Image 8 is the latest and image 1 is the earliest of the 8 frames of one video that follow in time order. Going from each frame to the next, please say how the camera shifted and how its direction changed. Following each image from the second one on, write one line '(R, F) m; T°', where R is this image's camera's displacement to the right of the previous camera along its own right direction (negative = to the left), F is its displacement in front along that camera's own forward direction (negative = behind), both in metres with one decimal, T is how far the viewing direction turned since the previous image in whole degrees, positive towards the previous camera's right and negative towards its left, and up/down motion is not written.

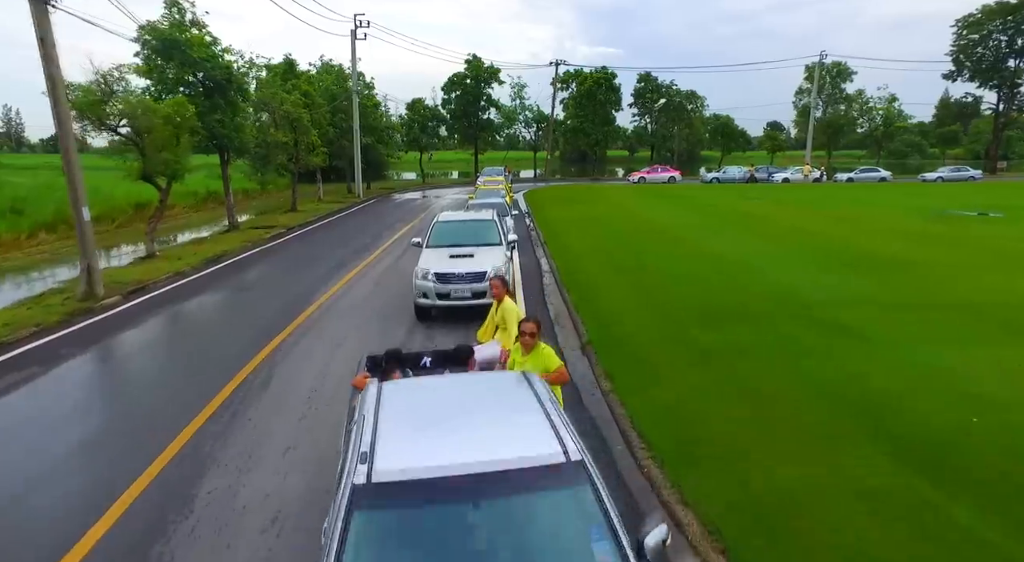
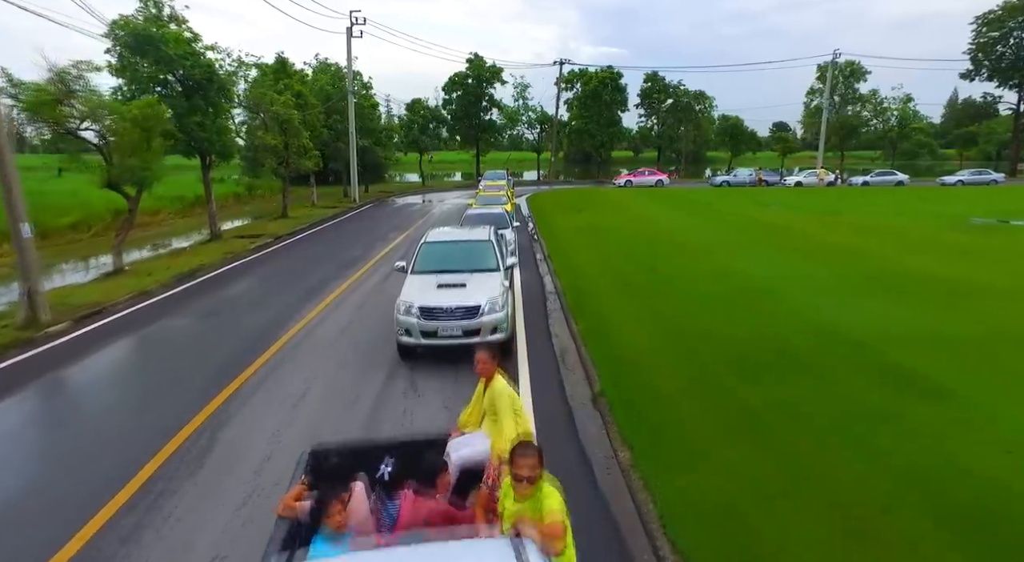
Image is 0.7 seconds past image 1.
(+0.1, +1.4) m; 0°
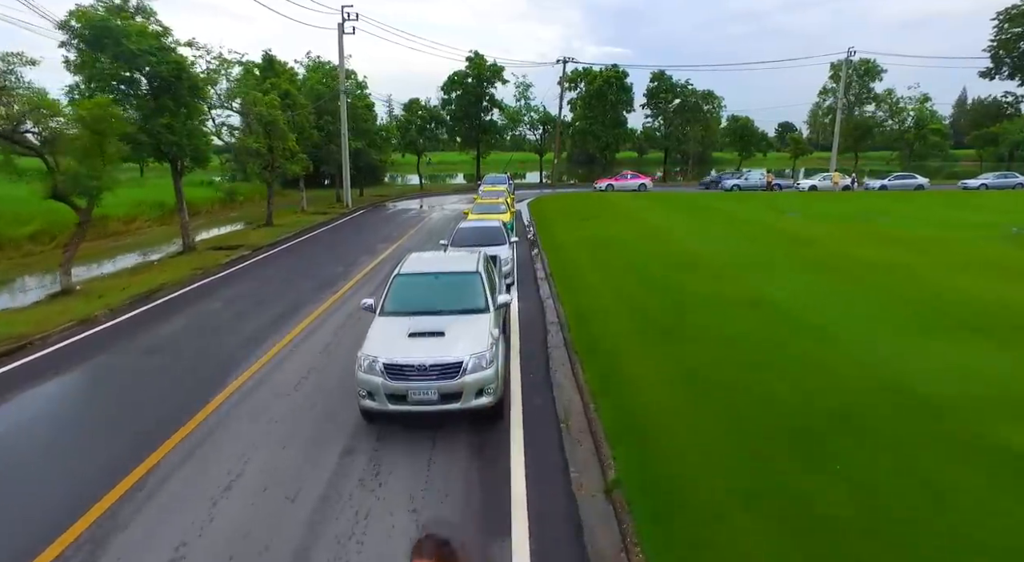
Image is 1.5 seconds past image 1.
(+0.1, +1.7) m; 0°
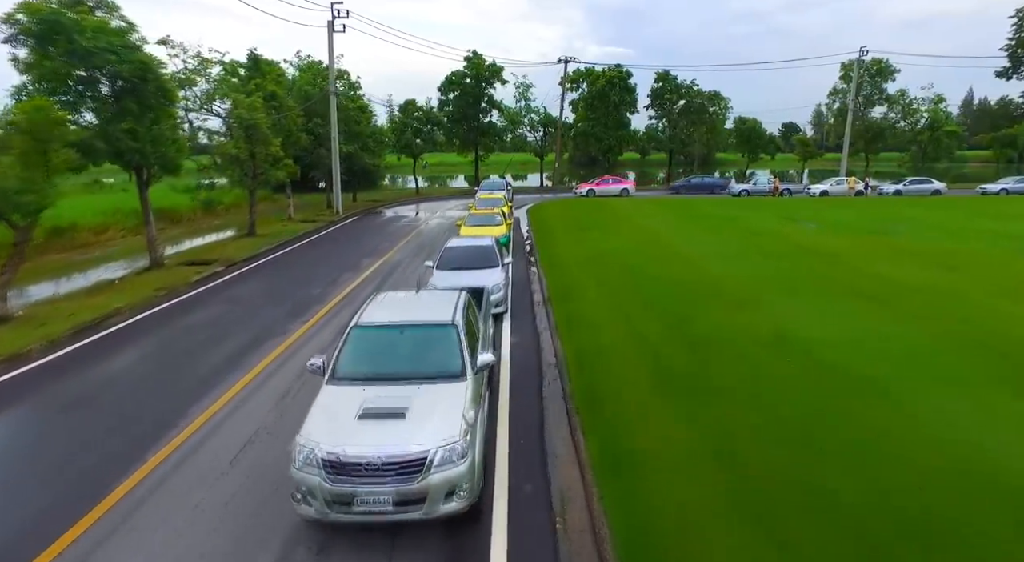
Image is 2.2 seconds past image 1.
(+0.2, +1.5) m; 0°
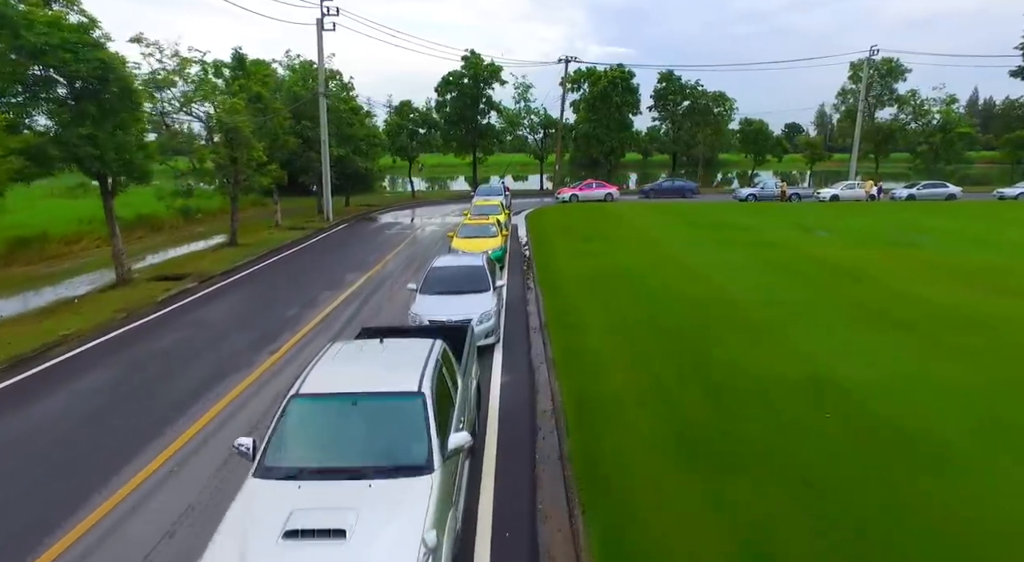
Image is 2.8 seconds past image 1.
(+0.2, +1.3) m; 0°
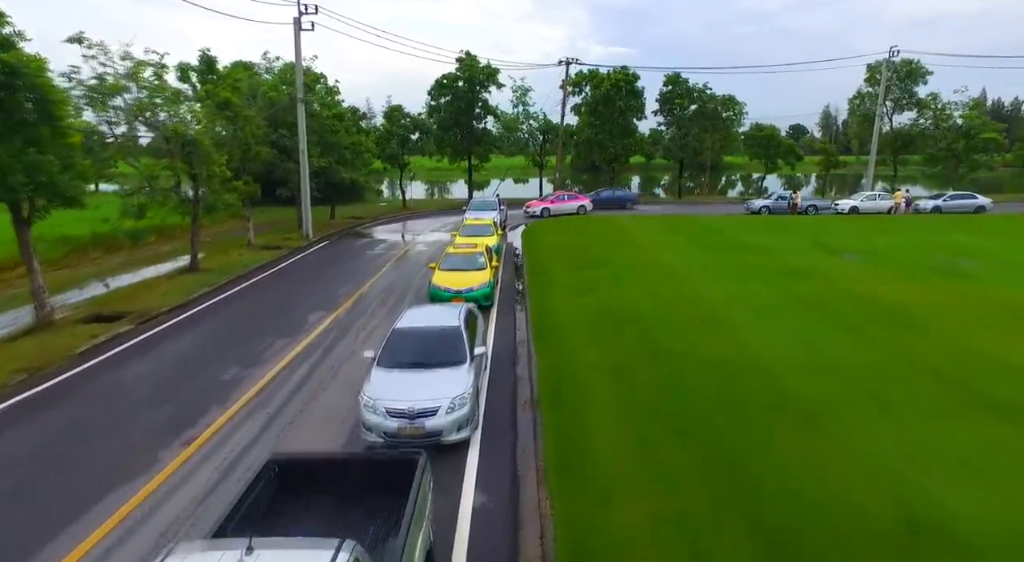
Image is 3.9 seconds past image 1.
(+0.3, +2.3) m; 0°
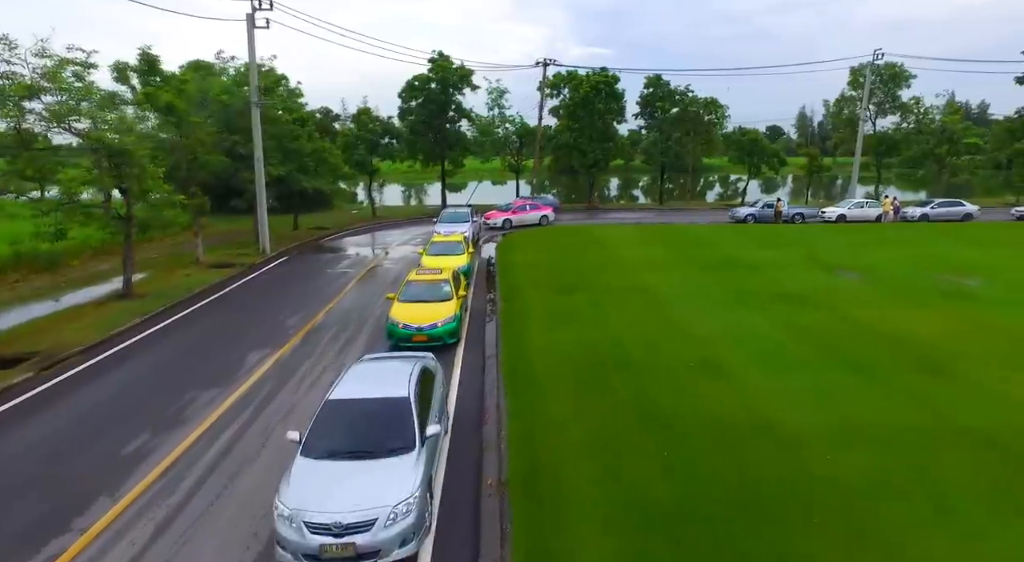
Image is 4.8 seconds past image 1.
(+0.2, +1.7) m; +2°
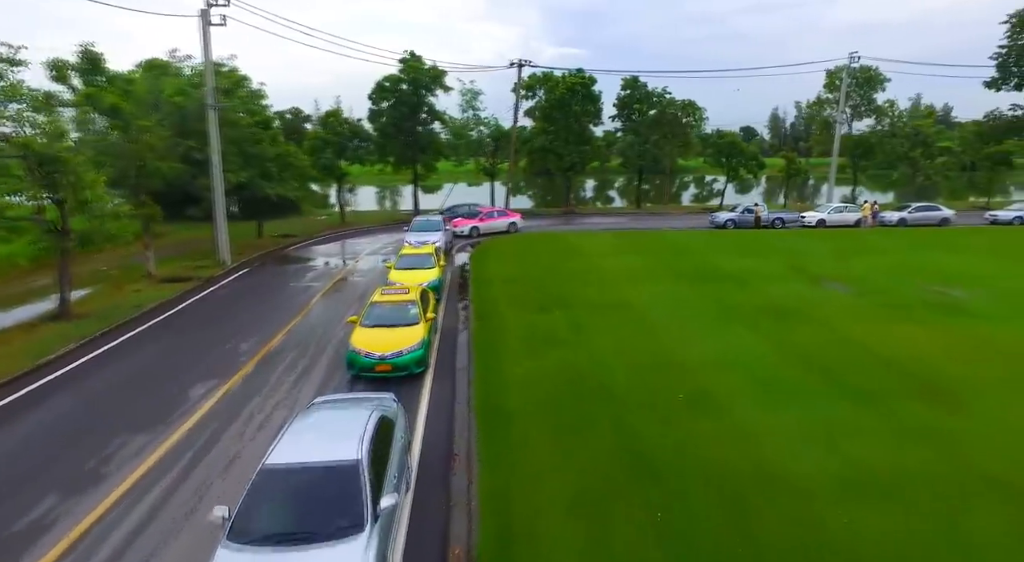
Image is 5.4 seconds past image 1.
(+0.1, +1.1) m; +2°
